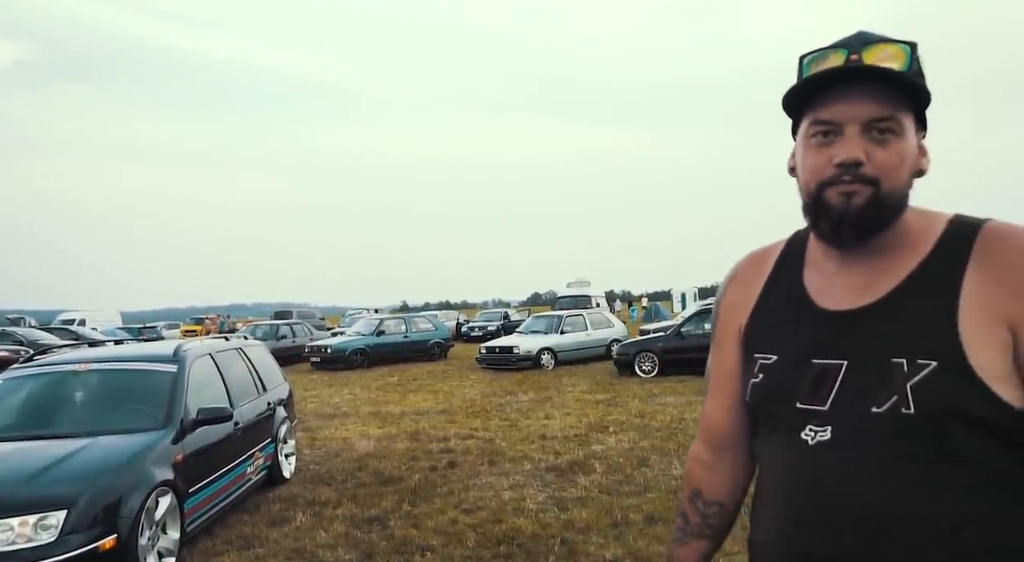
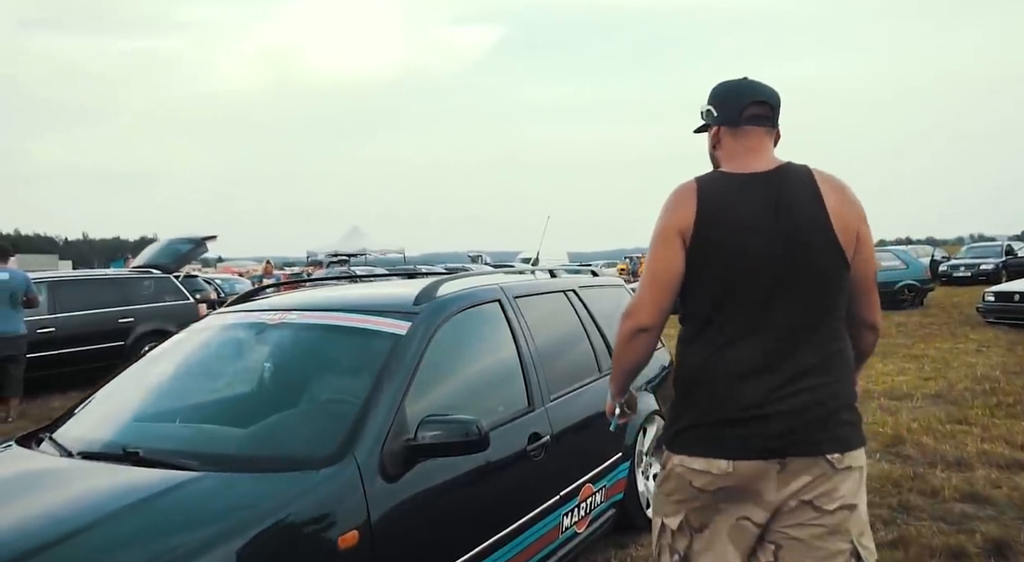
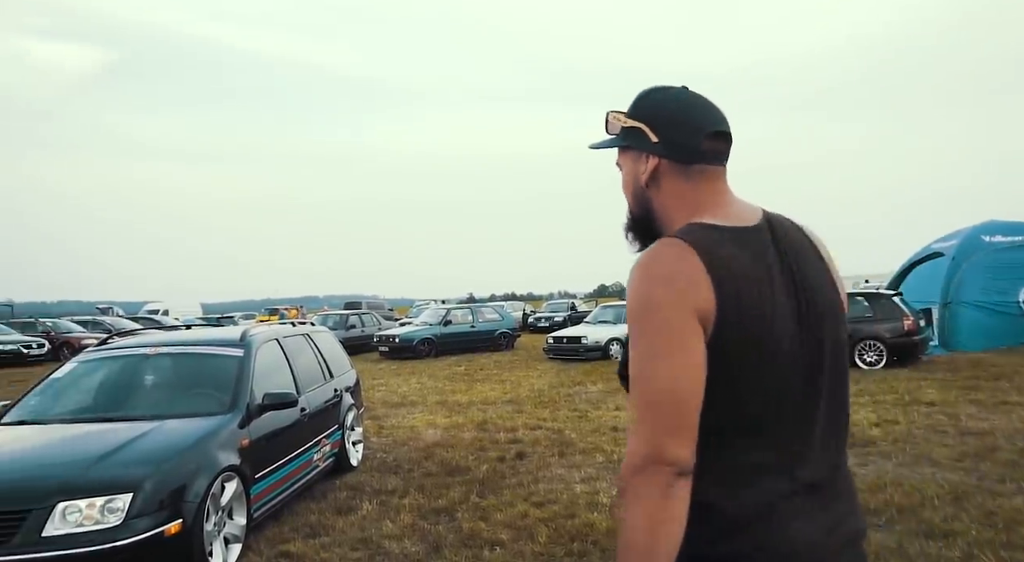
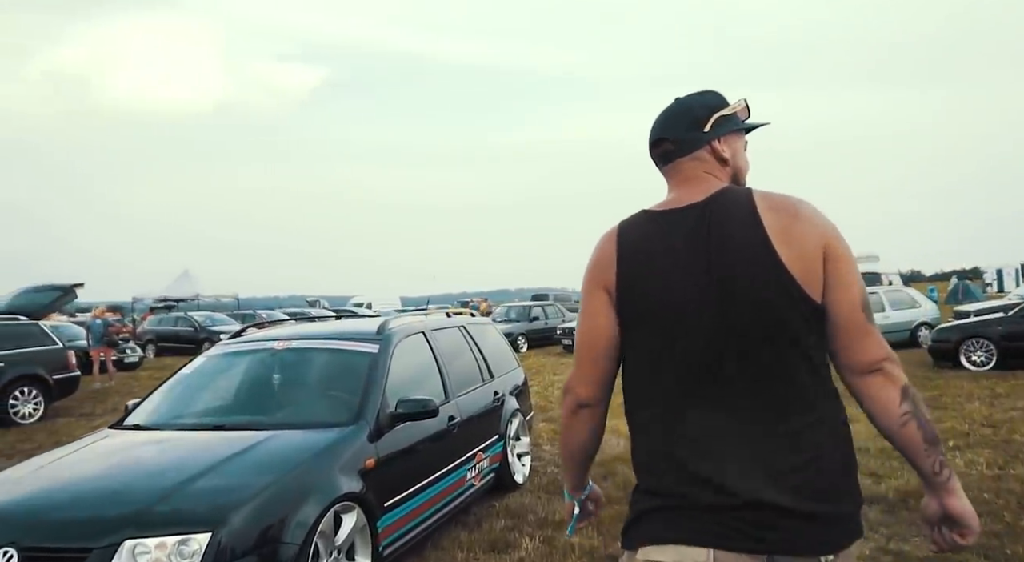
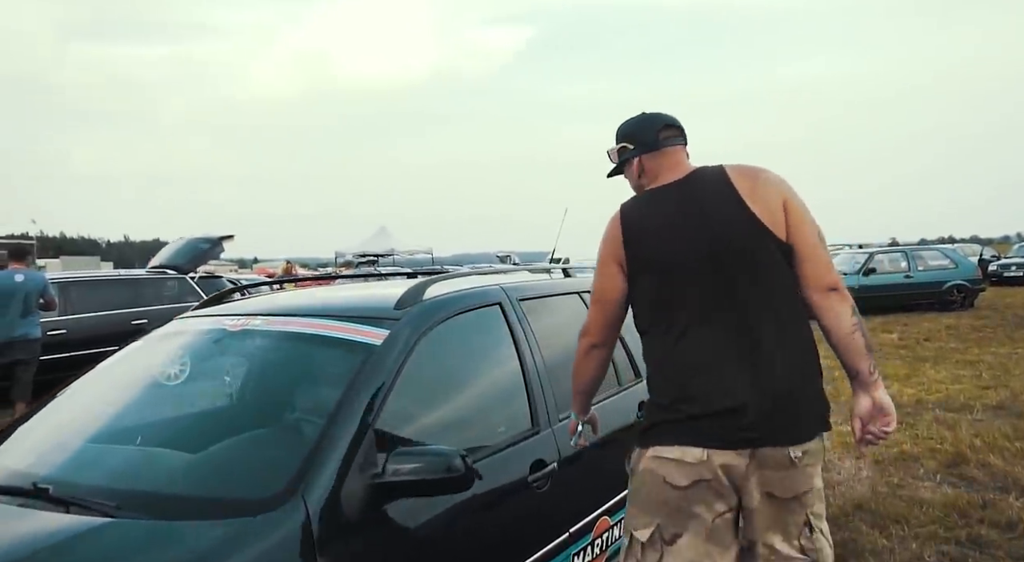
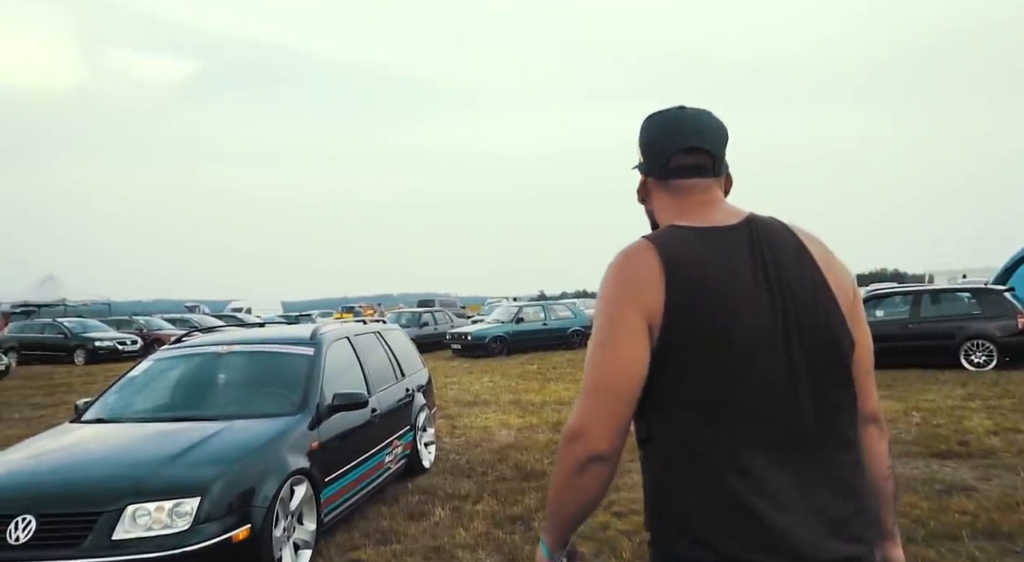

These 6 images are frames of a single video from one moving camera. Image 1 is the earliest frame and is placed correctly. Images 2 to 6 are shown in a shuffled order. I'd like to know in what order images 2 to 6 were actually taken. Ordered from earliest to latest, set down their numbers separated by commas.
3, 6, 4, 2, 5
